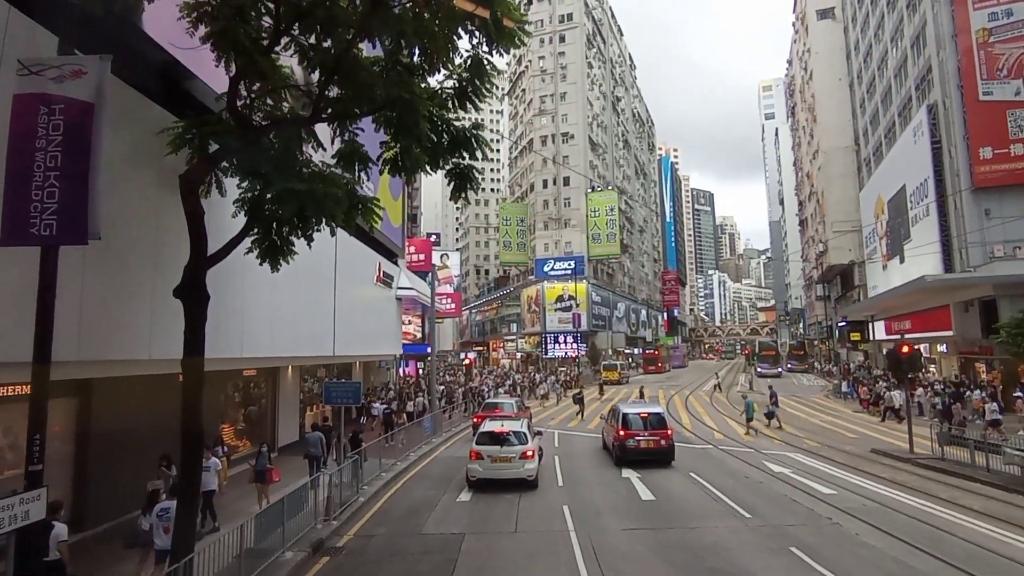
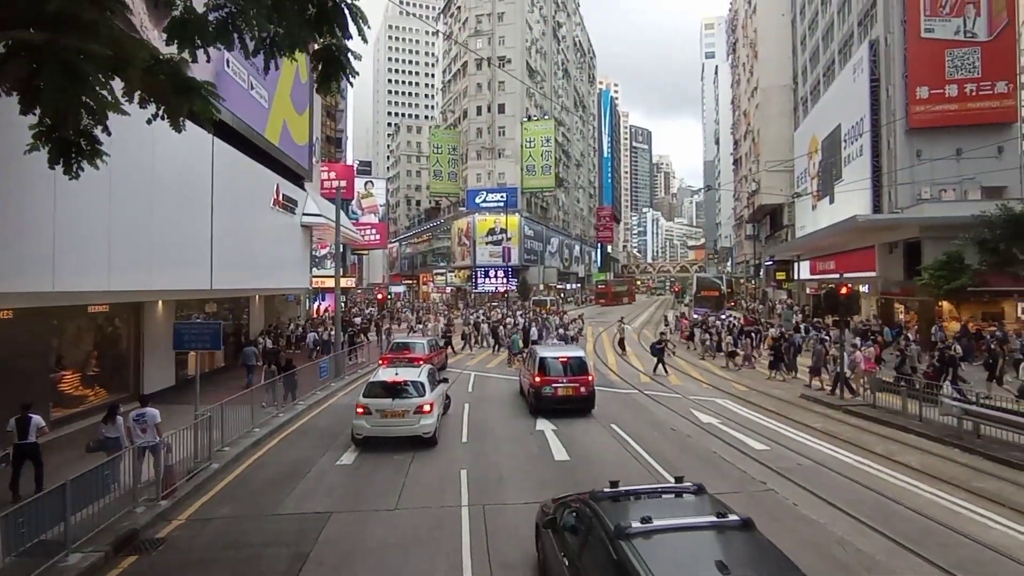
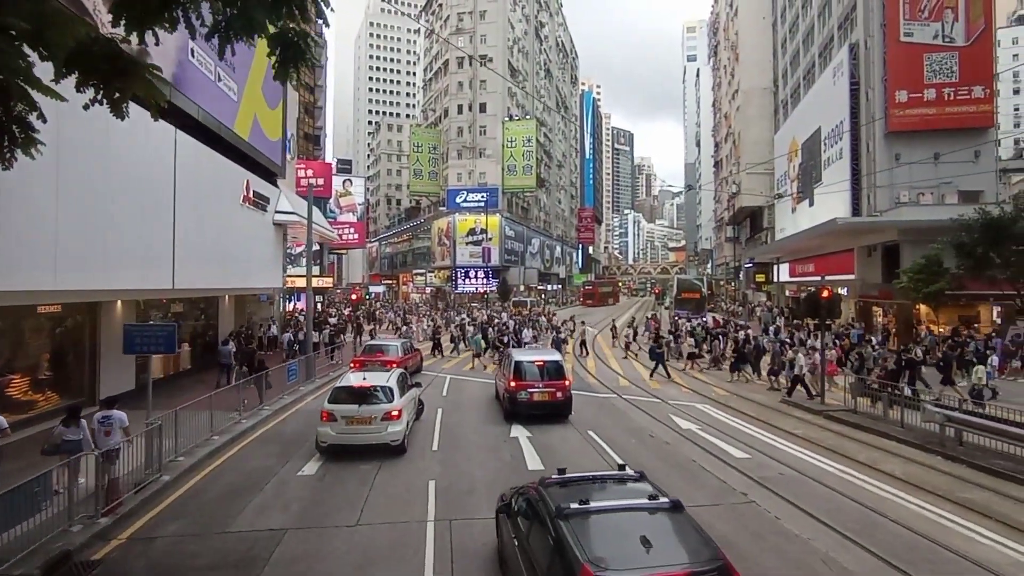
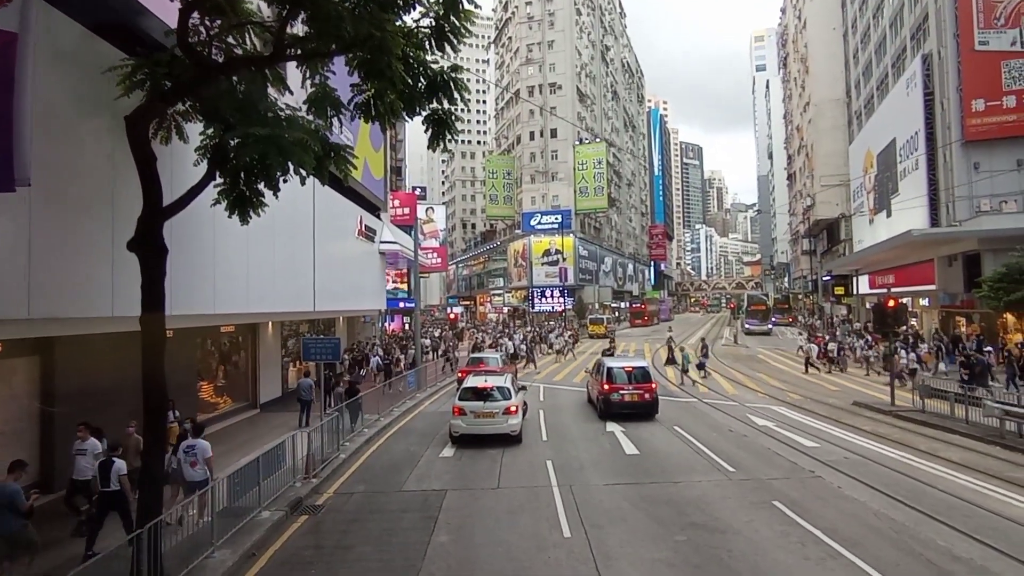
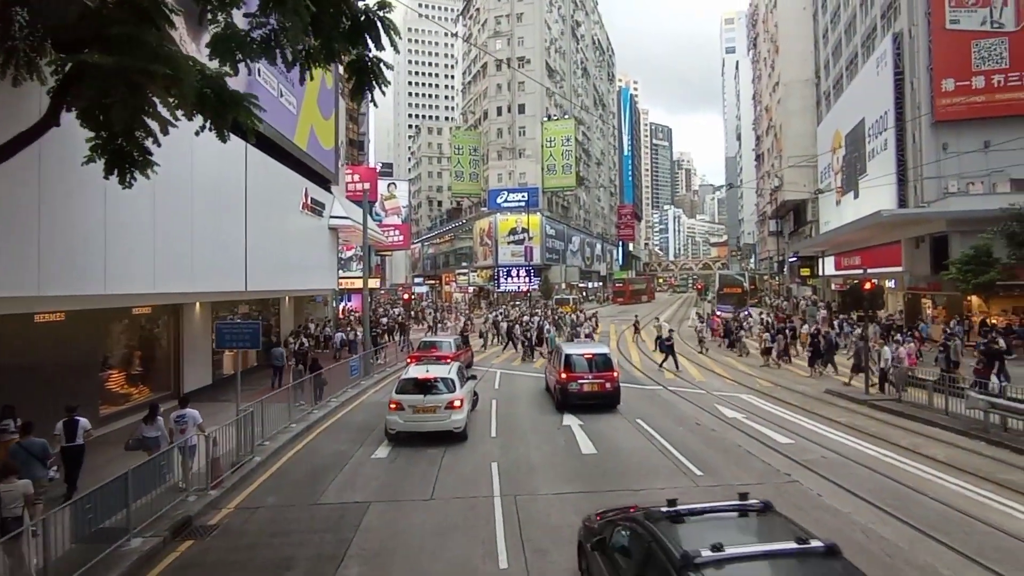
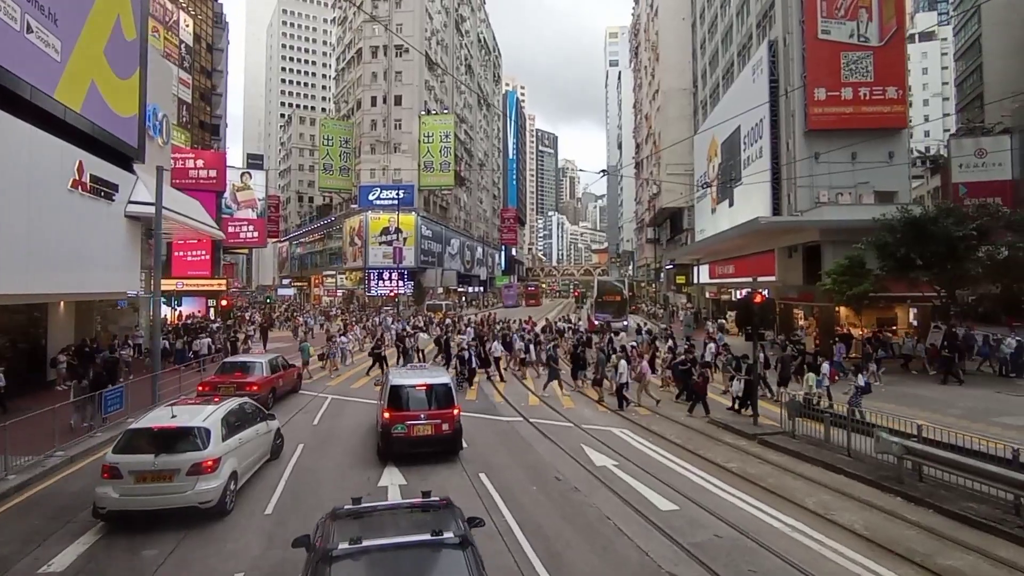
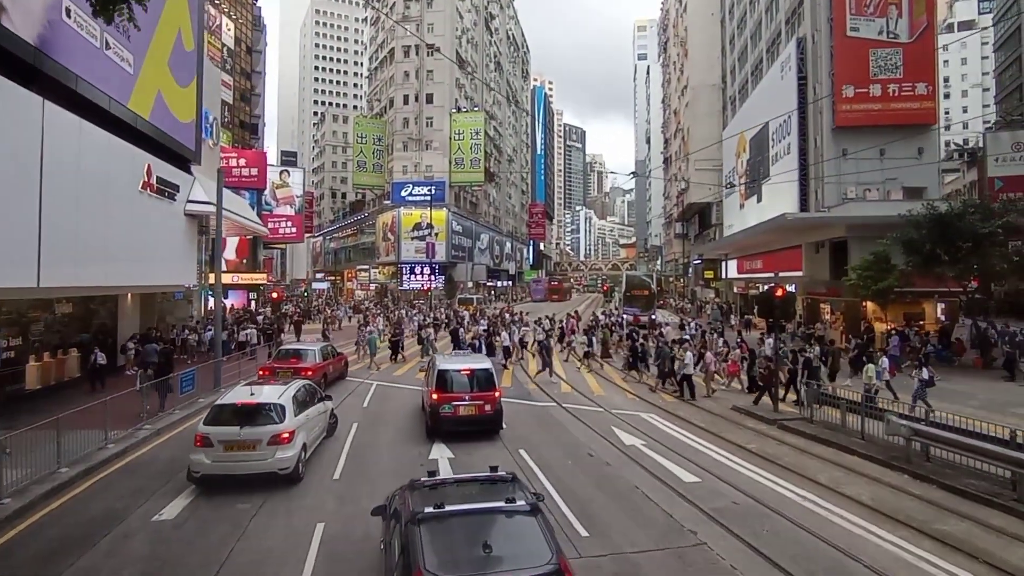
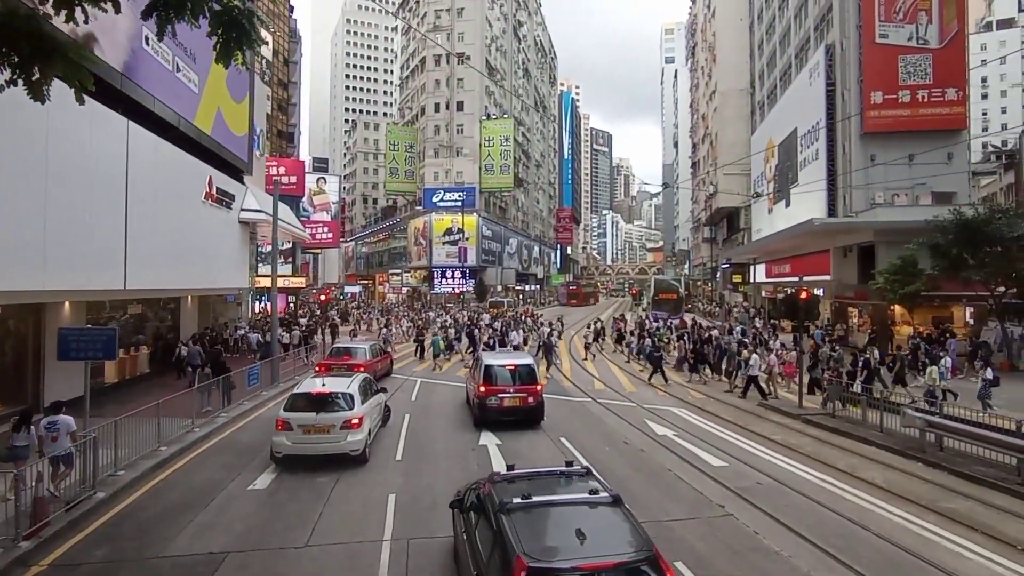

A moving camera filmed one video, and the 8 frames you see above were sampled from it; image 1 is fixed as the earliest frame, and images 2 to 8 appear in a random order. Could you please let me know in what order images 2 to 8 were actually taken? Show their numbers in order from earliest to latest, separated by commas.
4, 5, 2, 3, 8, 7, 6
